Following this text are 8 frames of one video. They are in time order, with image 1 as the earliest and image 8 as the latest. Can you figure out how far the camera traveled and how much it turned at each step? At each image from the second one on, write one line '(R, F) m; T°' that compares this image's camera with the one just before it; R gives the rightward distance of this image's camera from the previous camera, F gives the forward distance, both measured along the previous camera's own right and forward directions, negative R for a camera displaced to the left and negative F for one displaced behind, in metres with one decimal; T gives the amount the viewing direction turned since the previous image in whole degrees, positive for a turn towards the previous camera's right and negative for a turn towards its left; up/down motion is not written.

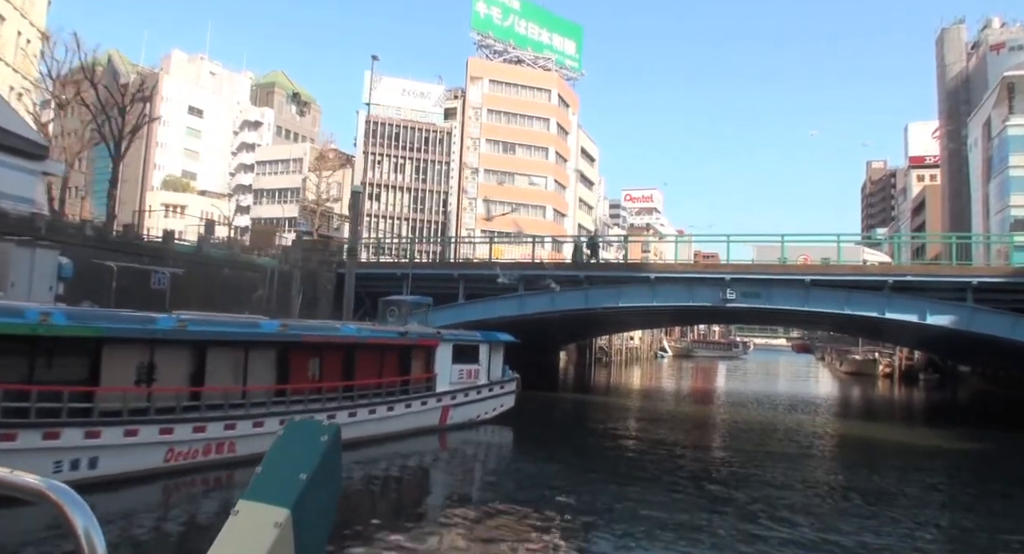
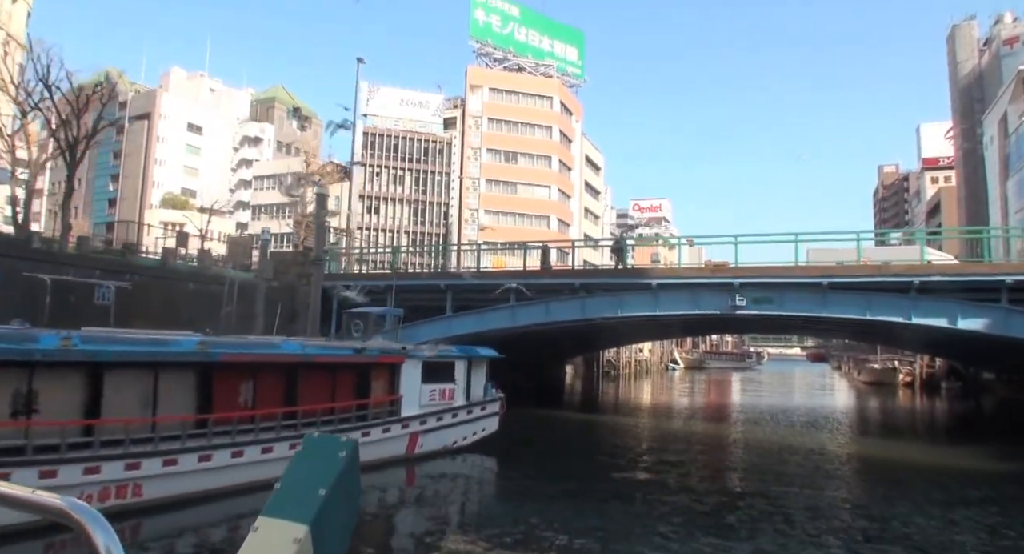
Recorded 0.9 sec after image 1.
(+0.8, +2.2) m; -1°
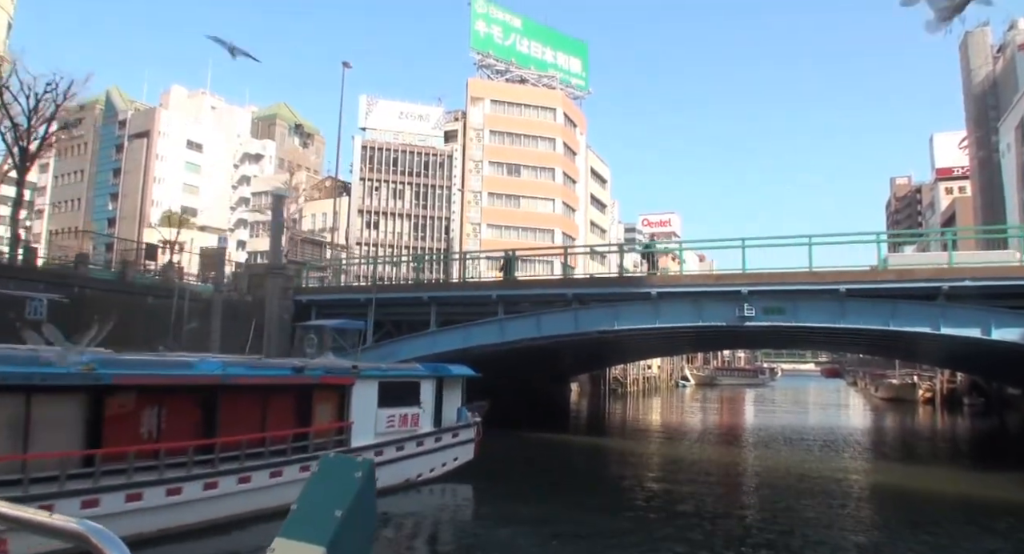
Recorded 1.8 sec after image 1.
(+0.8, +2.1) m; -1°
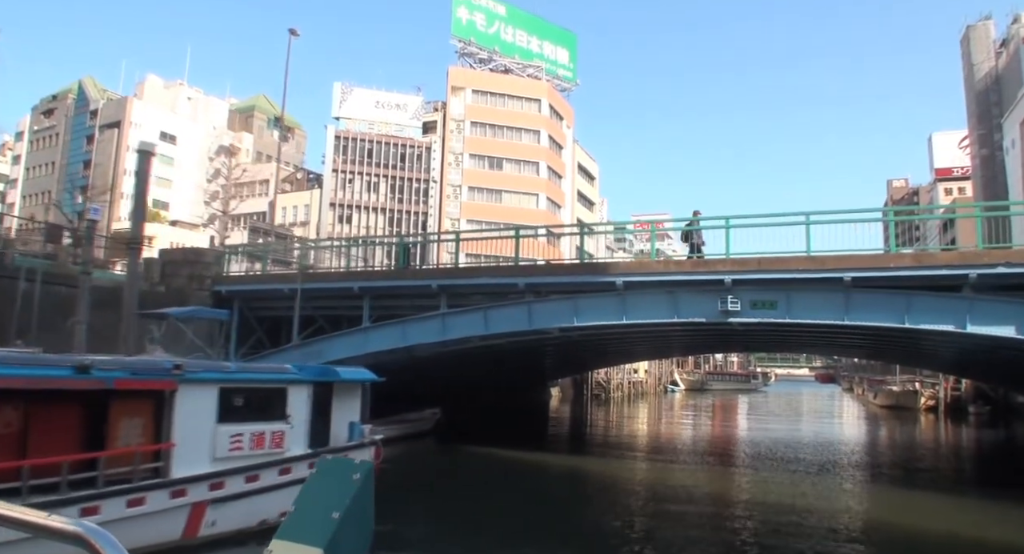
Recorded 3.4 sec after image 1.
(+1.5, +3.6) m; 0°
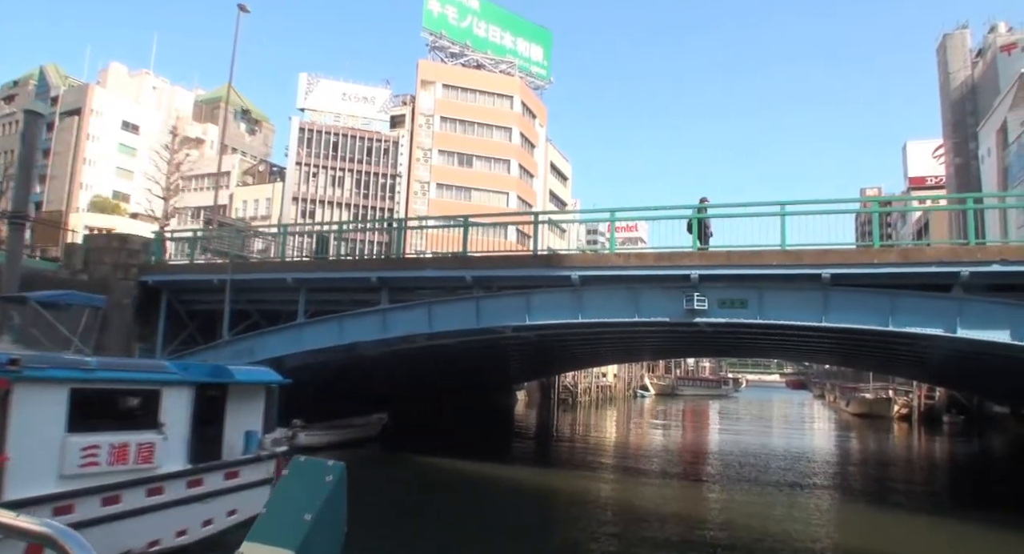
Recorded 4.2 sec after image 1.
(+0.7, +1.8) m; +2°
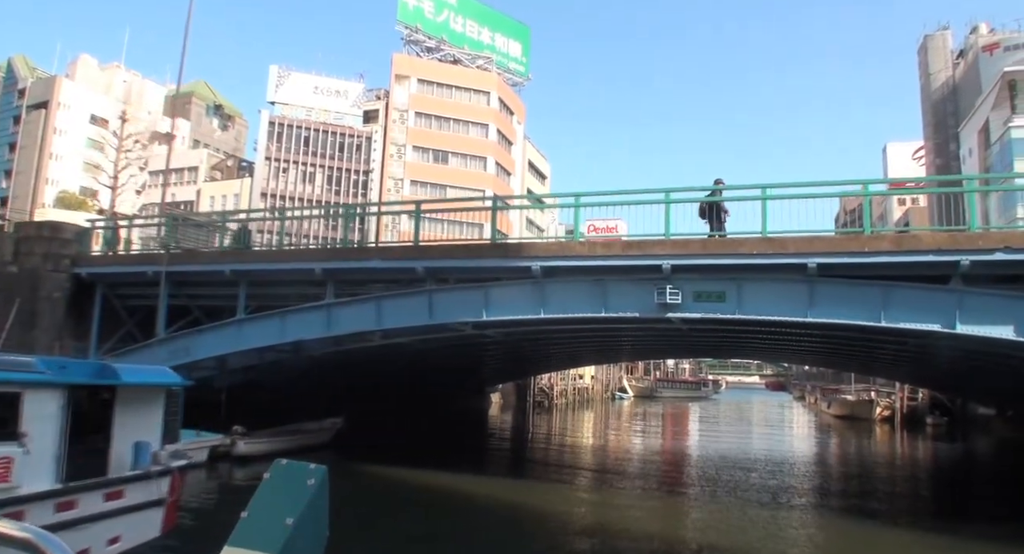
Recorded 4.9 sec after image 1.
(+0.6, +1.5) m; +1°
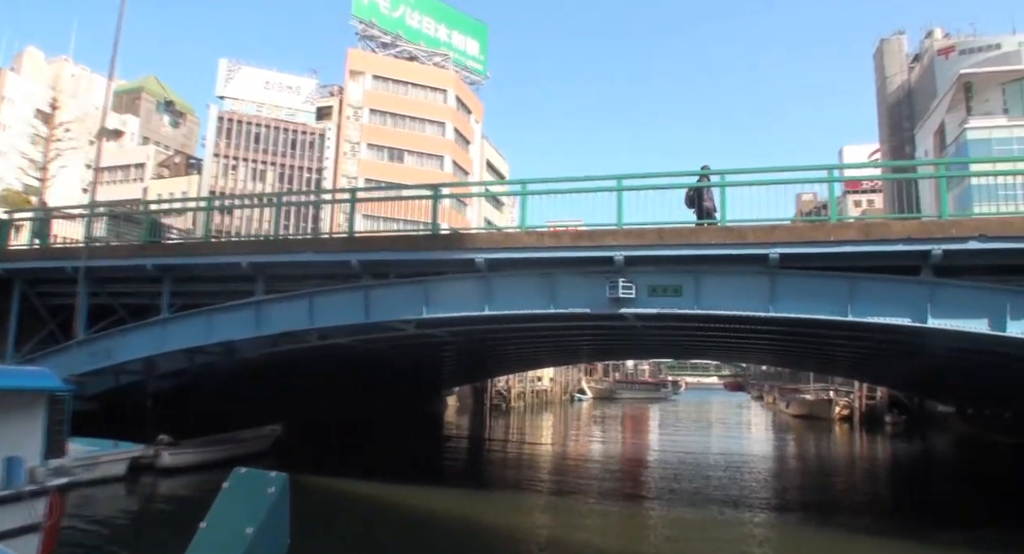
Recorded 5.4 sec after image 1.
(+0.4, +1.0) m; +3°
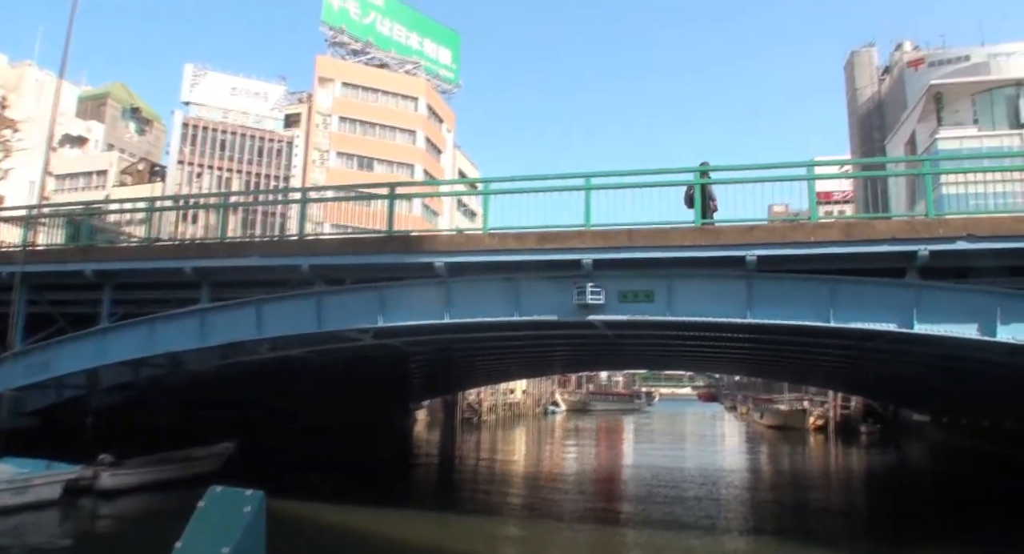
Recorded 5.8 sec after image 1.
(+0.3, +0.8) m; +2°
